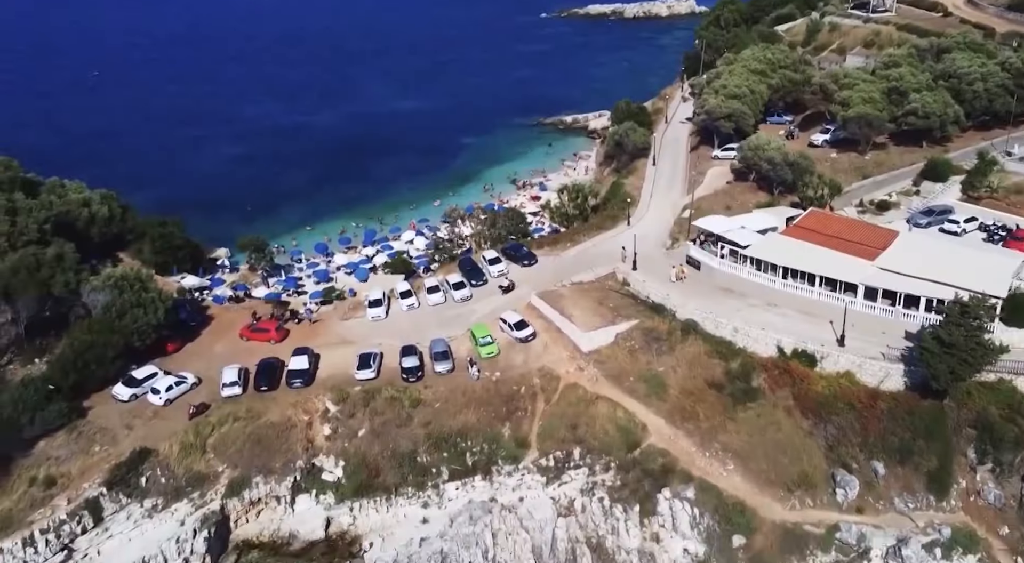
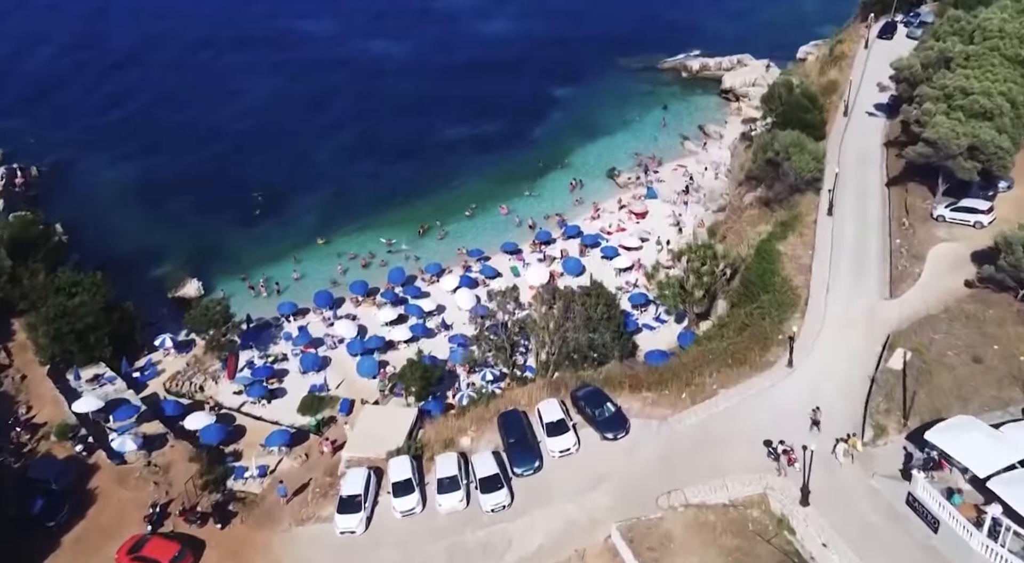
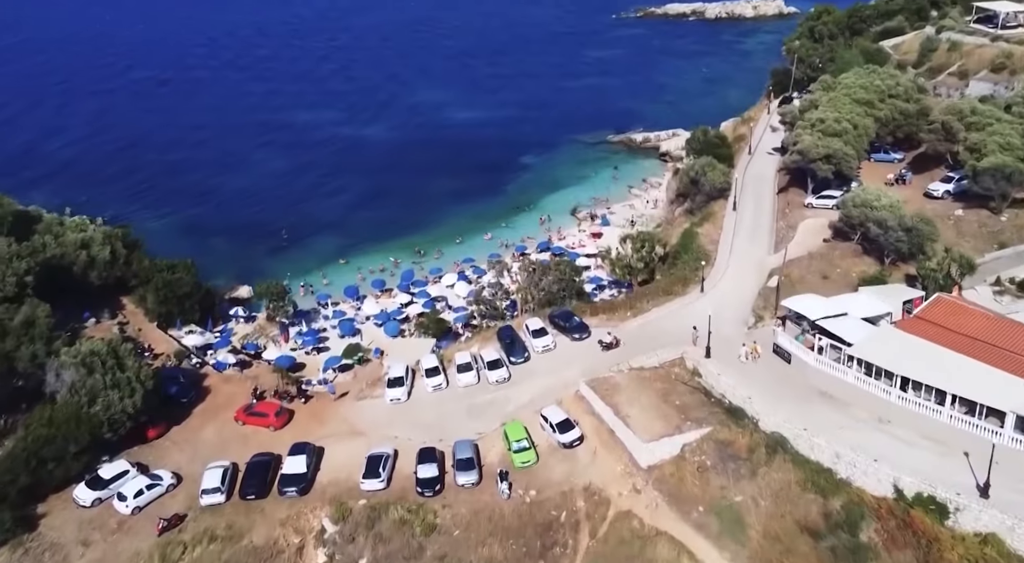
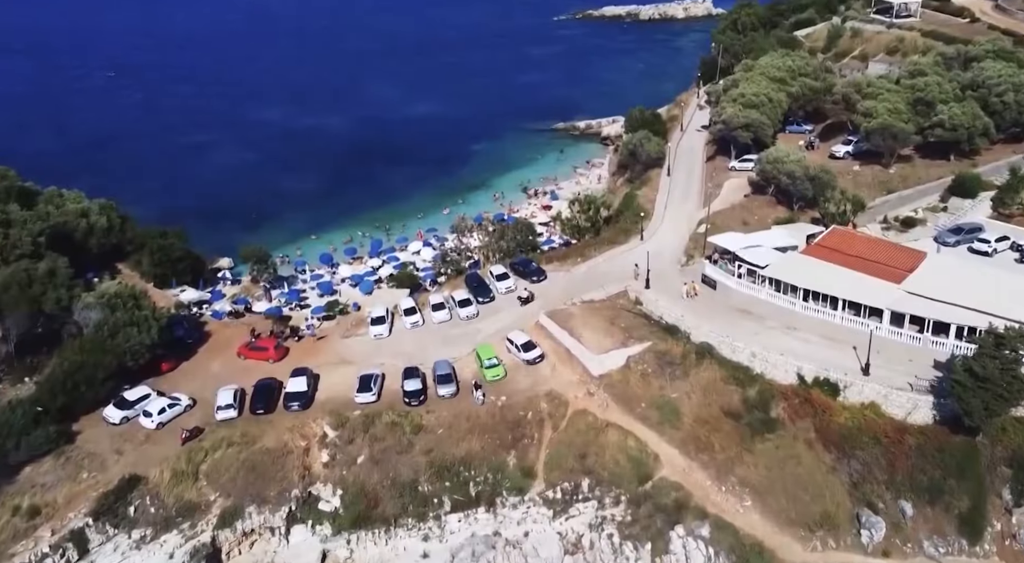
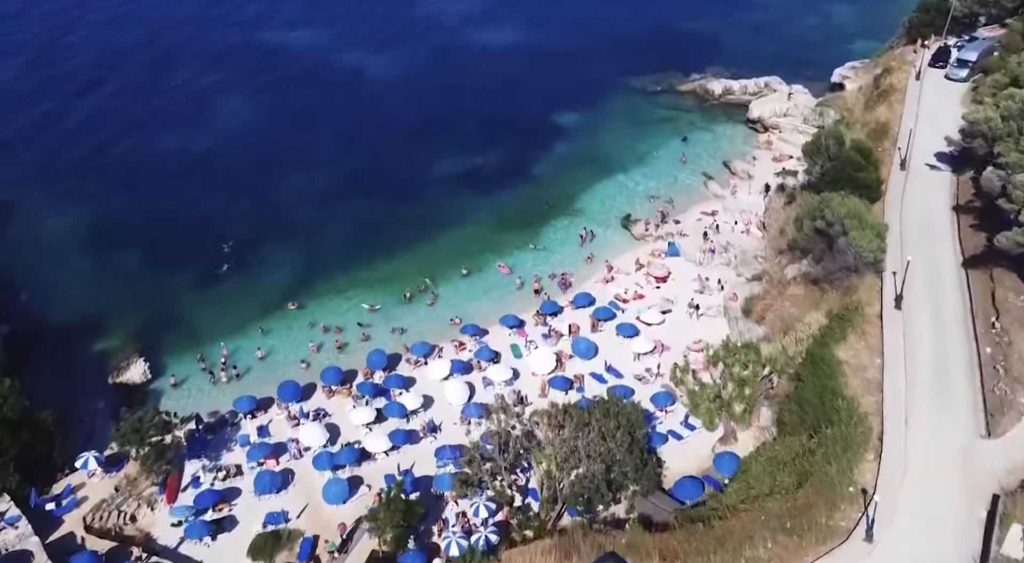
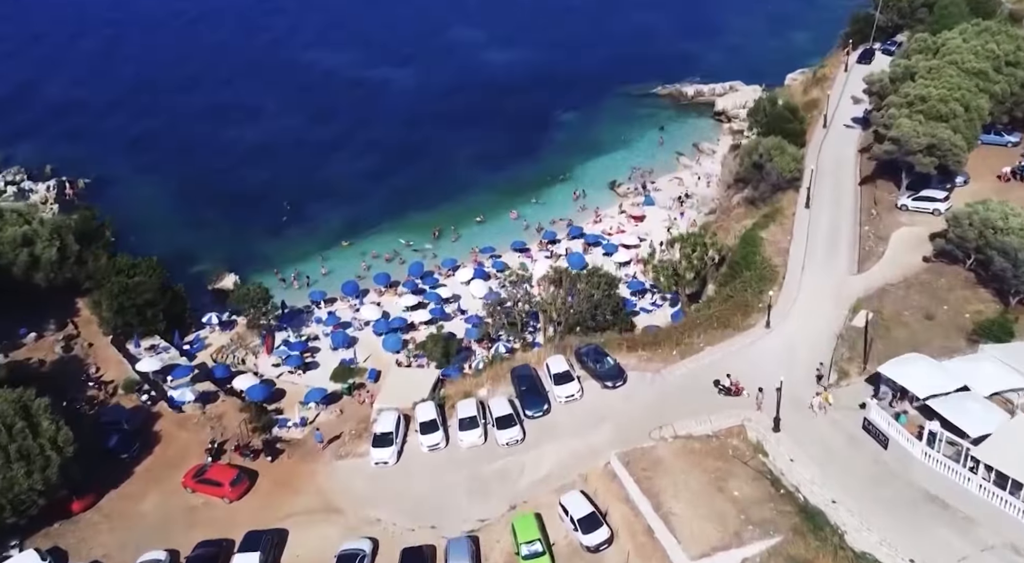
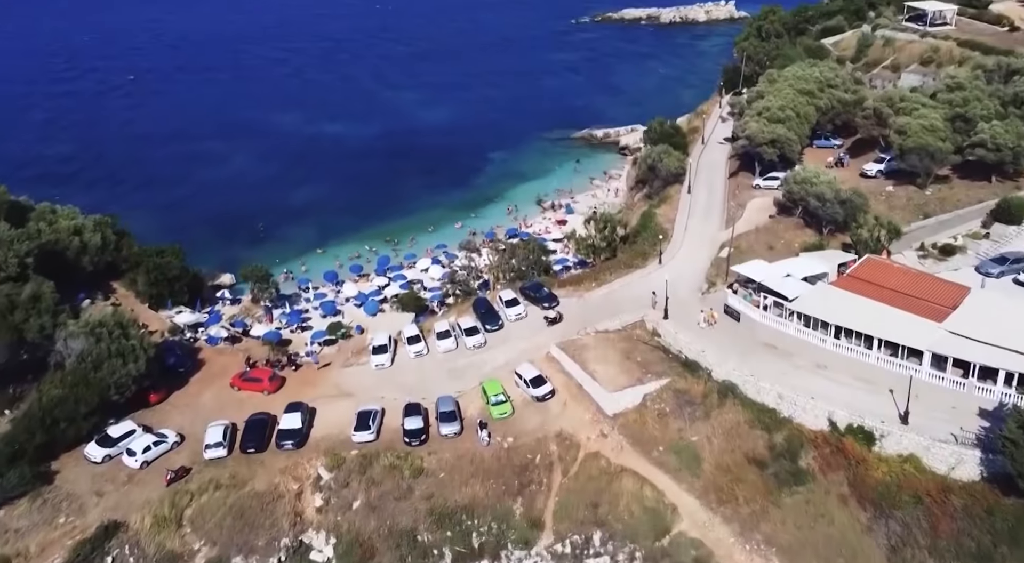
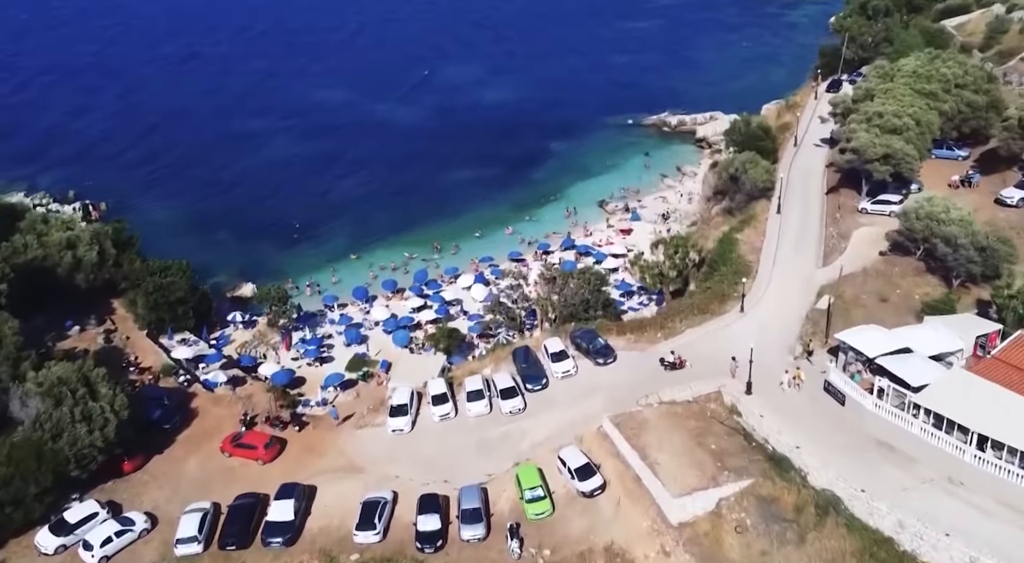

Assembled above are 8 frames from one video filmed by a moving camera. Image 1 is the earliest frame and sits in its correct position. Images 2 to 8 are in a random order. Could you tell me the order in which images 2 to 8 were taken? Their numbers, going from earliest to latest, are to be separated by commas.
4, 7, 3, 8, 6, 2, 5
